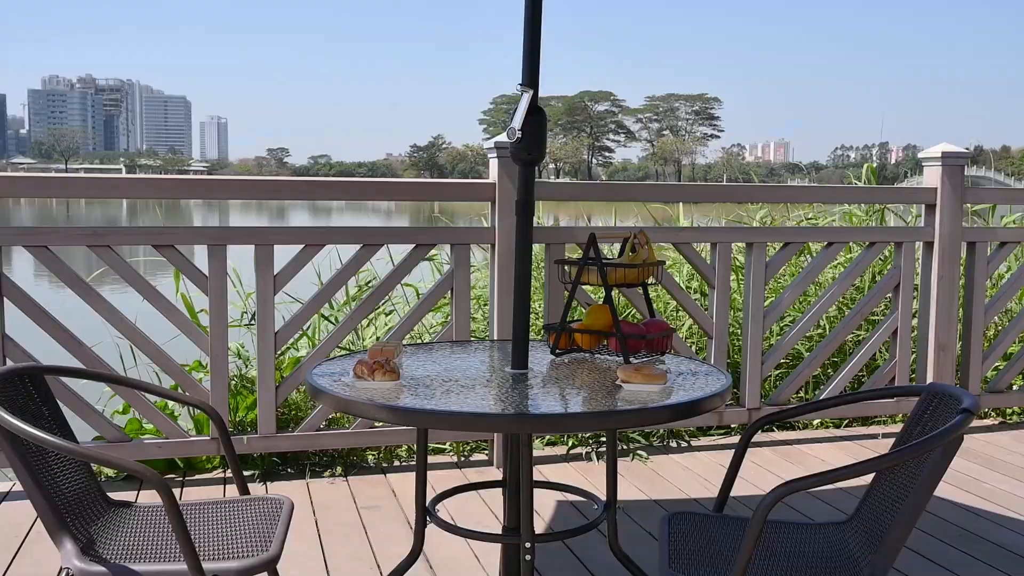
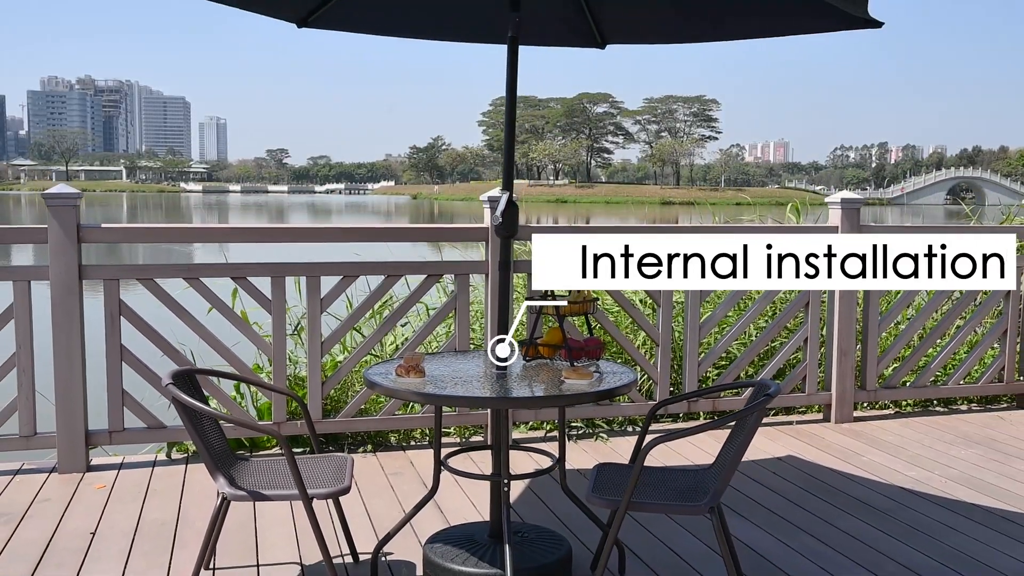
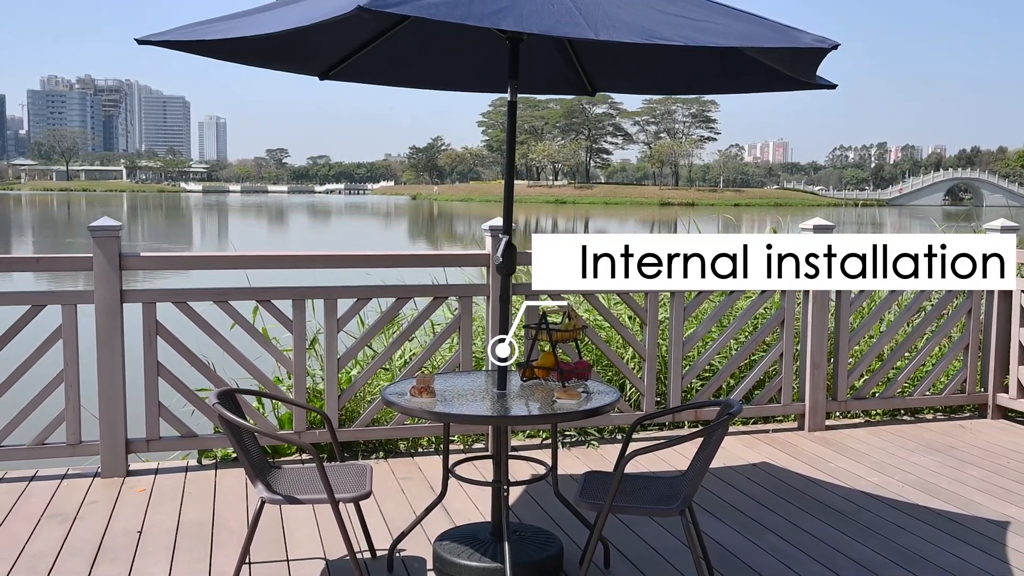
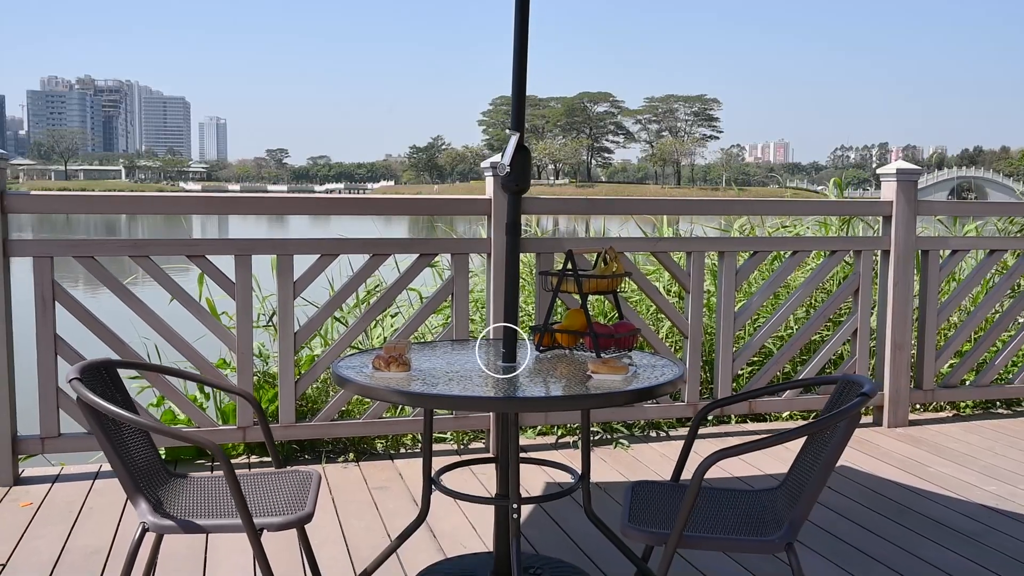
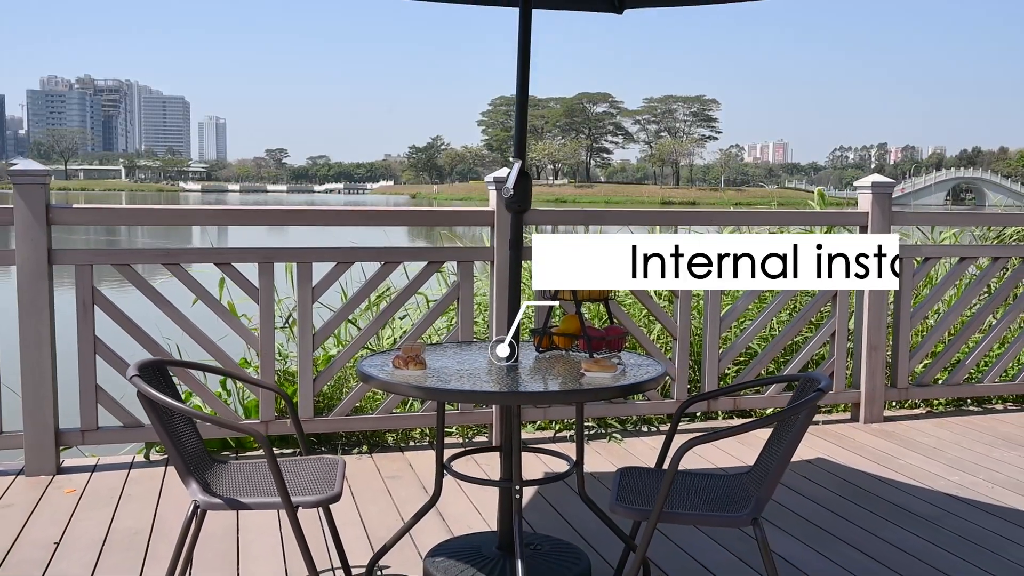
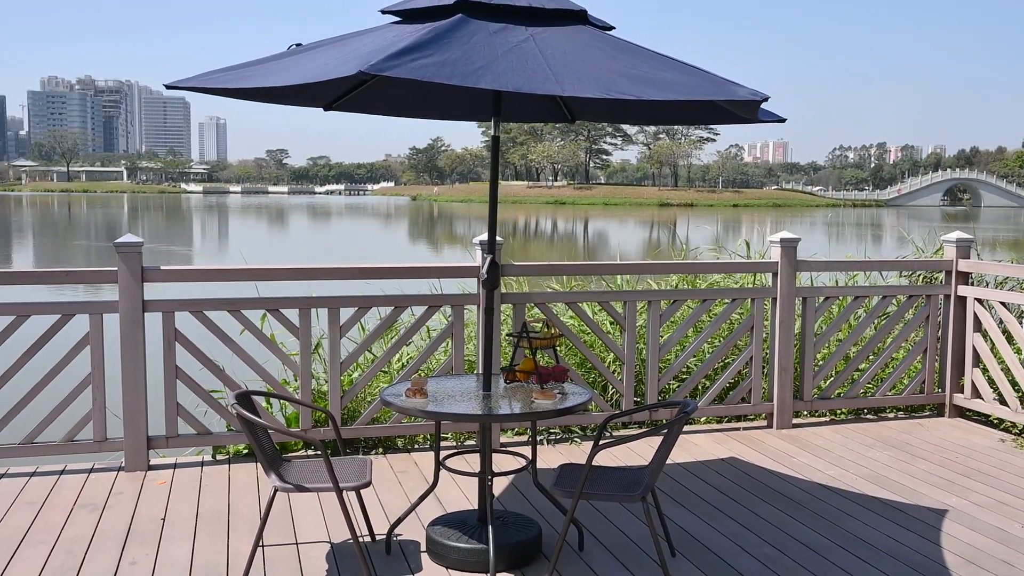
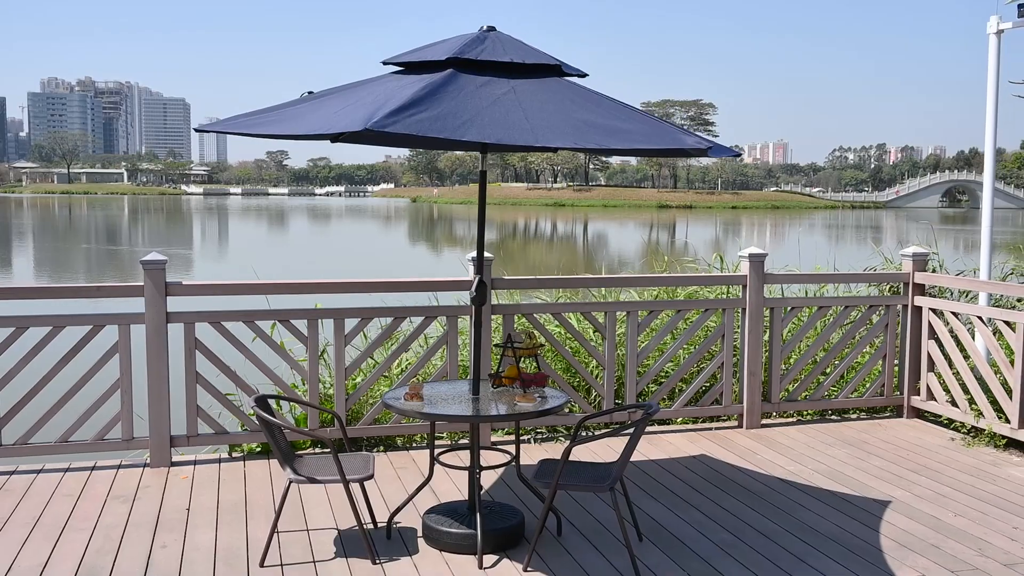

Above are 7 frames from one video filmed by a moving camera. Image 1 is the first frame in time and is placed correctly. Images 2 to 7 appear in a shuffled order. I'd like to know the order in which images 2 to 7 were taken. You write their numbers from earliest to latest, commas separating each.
4, 5, 2, 3, 6, 7
